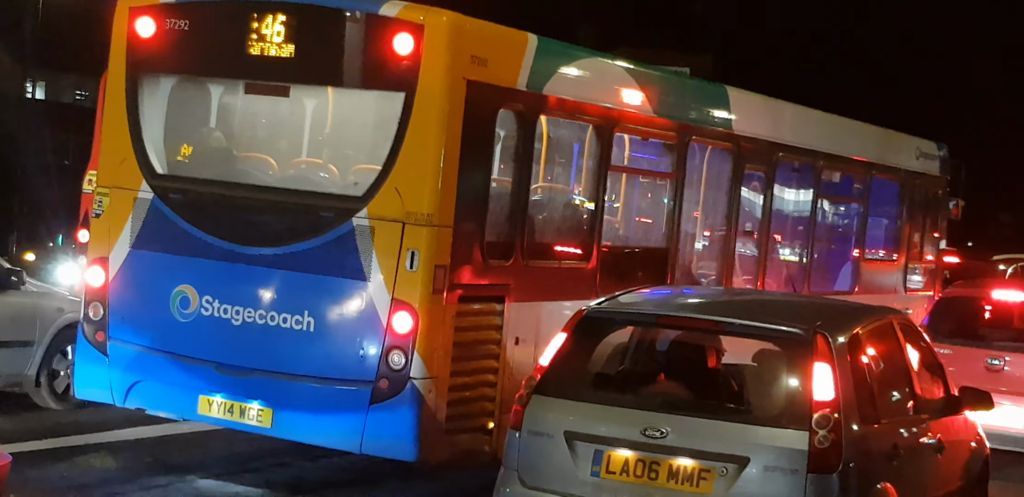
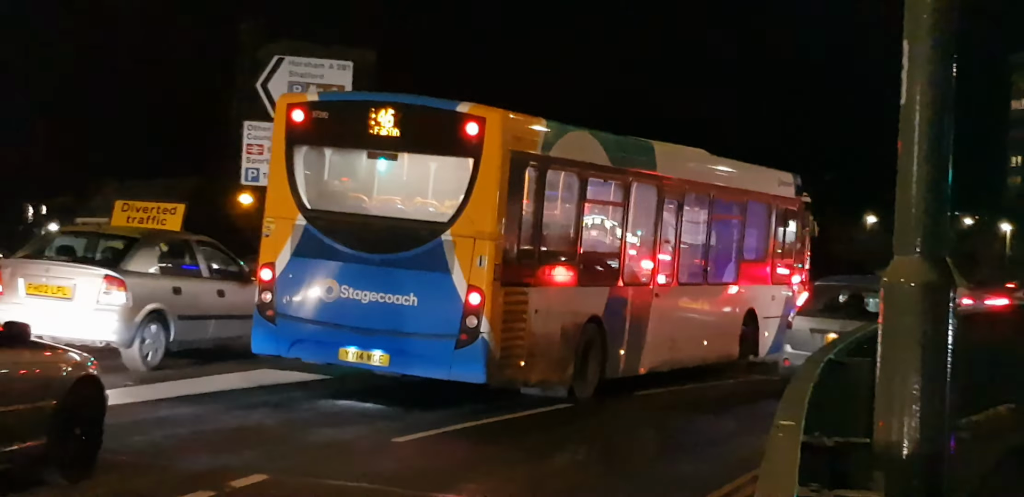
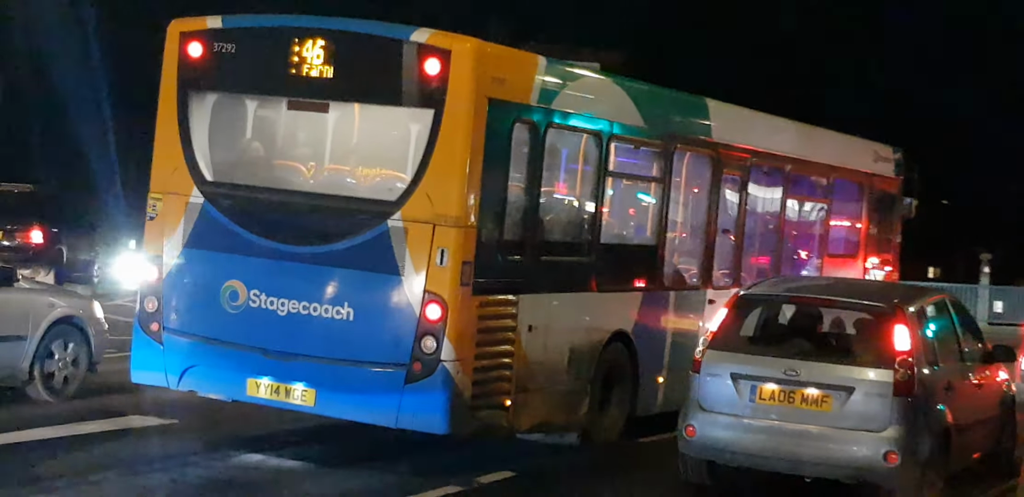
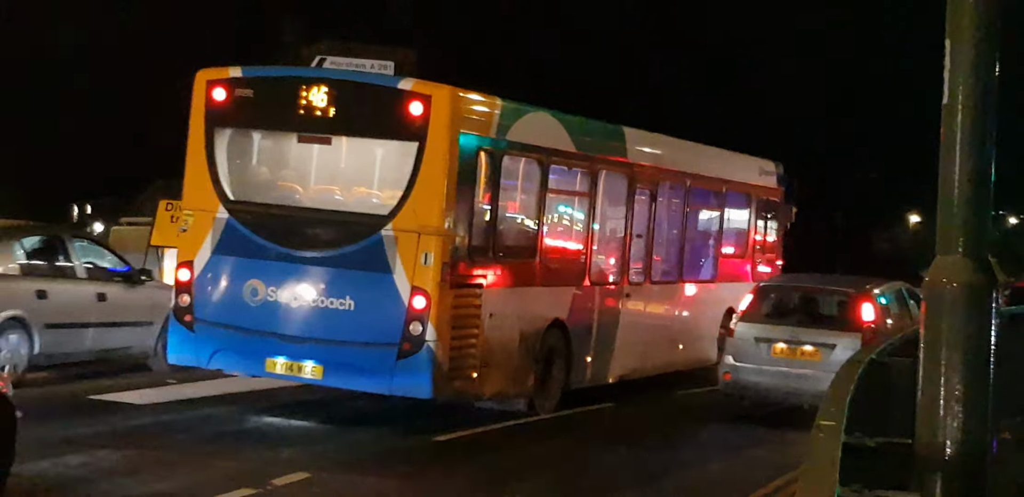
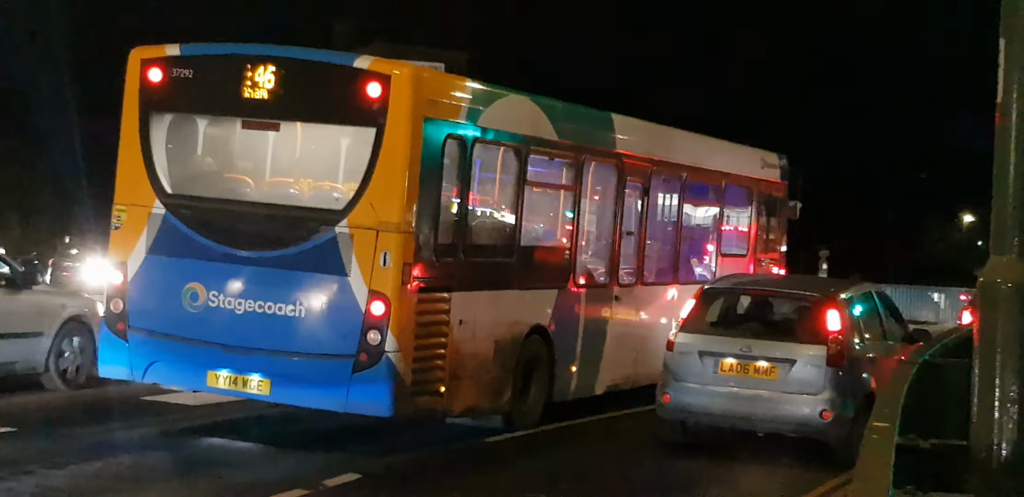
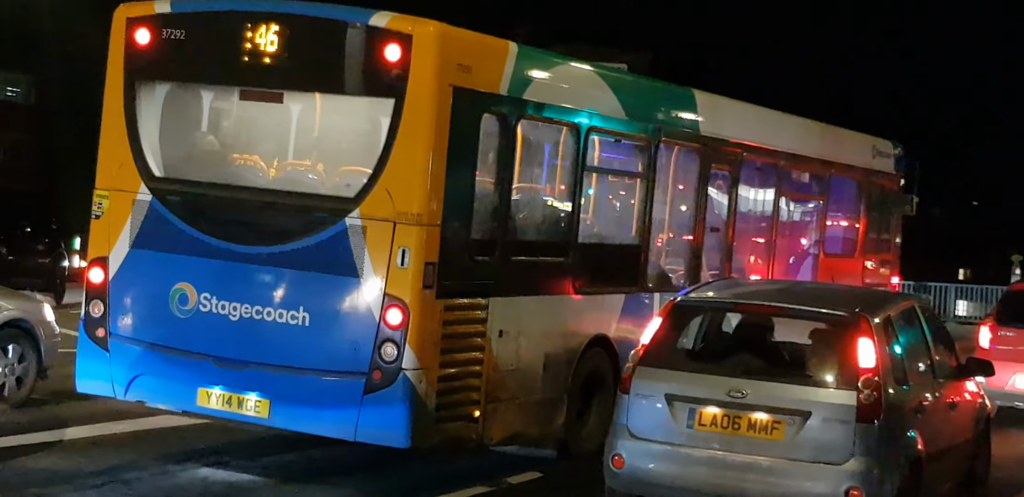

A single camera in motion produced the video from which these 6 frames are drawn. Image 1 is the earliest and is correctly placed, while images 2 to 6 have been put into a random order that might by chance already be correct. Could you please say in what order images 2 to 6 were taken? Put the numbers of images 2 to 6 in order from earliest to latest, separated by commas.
6, 3, 5, 4, 2
